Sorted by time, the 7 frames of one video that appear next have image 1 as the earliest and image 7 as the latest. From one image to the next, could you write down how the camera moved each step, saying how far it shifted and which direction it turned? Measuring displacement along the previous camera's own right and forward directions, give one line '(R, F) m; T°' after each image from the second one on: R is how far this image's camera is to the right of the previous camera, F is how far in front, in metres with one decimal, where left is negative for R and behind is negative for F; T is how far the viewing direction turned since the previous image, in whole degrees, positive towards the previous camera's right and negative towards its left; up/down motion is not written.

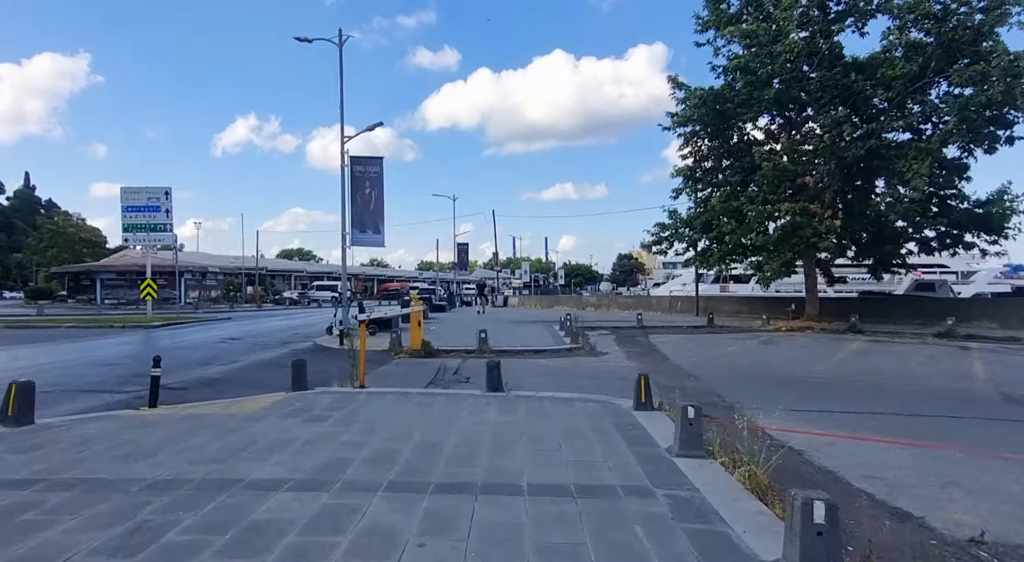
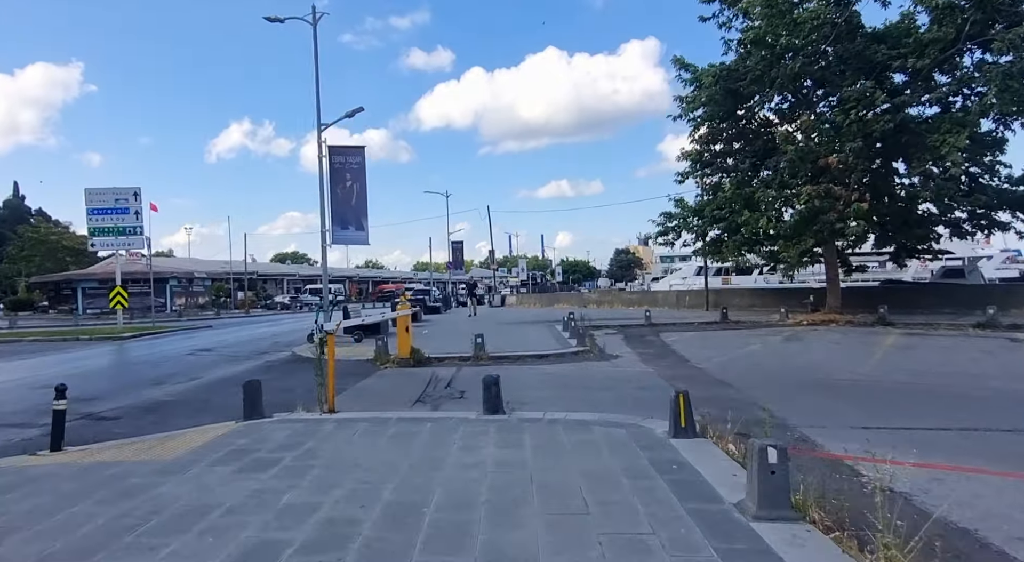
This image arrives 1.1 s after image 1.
(0.0, +1.8) m; 0°
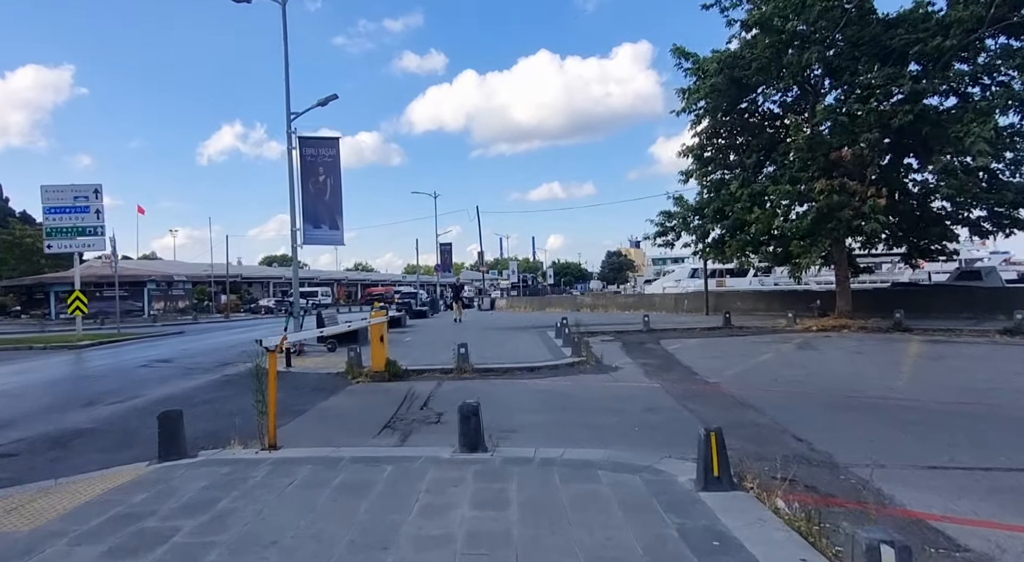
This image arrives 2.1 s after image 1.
(+0.1, +1.5) m; +1°
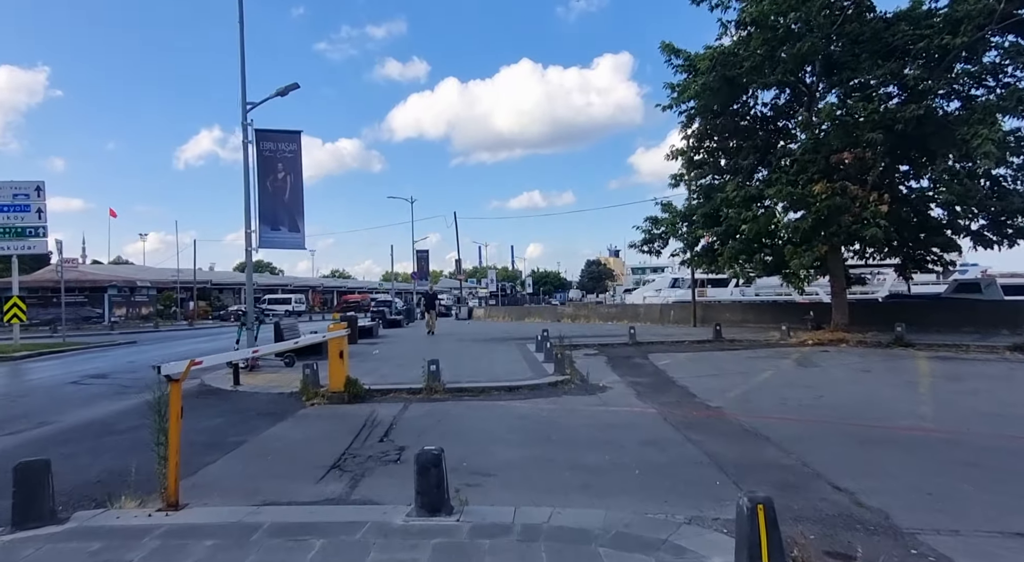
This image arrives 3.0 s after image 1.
(0.0, +1.4) m; +2°
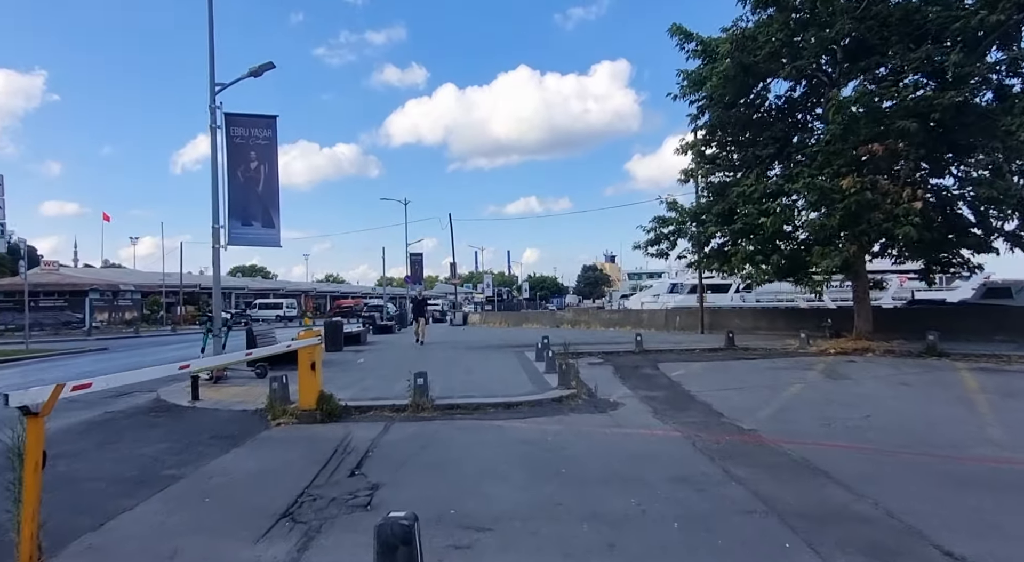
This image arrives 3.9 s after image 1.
(-0.1, +1.5) m; 0°
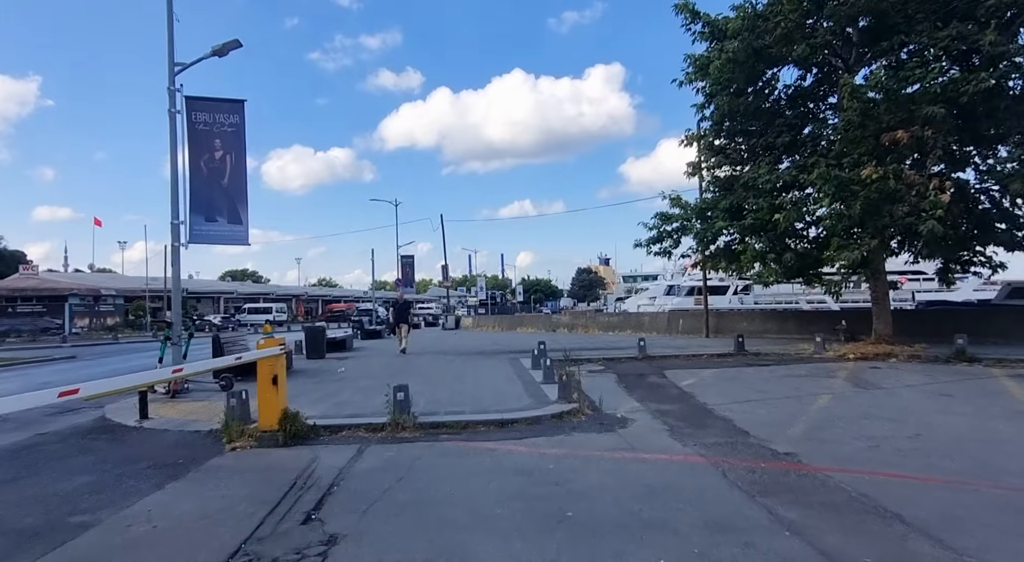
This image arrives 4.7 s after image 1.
(0.0, +1.3) m; +1°
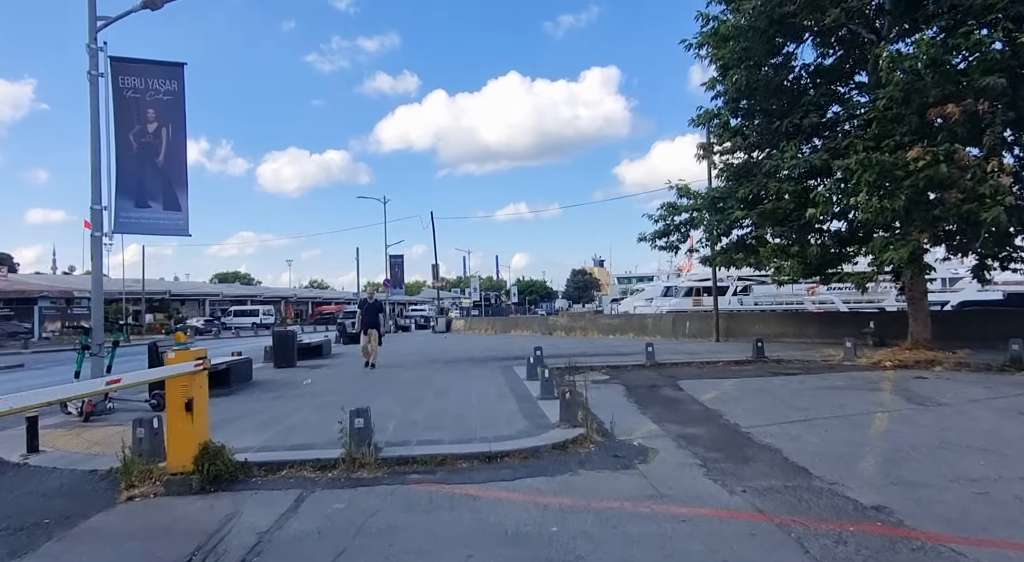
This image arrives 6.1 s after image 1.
(+0.1, +2.0) m; +1°
